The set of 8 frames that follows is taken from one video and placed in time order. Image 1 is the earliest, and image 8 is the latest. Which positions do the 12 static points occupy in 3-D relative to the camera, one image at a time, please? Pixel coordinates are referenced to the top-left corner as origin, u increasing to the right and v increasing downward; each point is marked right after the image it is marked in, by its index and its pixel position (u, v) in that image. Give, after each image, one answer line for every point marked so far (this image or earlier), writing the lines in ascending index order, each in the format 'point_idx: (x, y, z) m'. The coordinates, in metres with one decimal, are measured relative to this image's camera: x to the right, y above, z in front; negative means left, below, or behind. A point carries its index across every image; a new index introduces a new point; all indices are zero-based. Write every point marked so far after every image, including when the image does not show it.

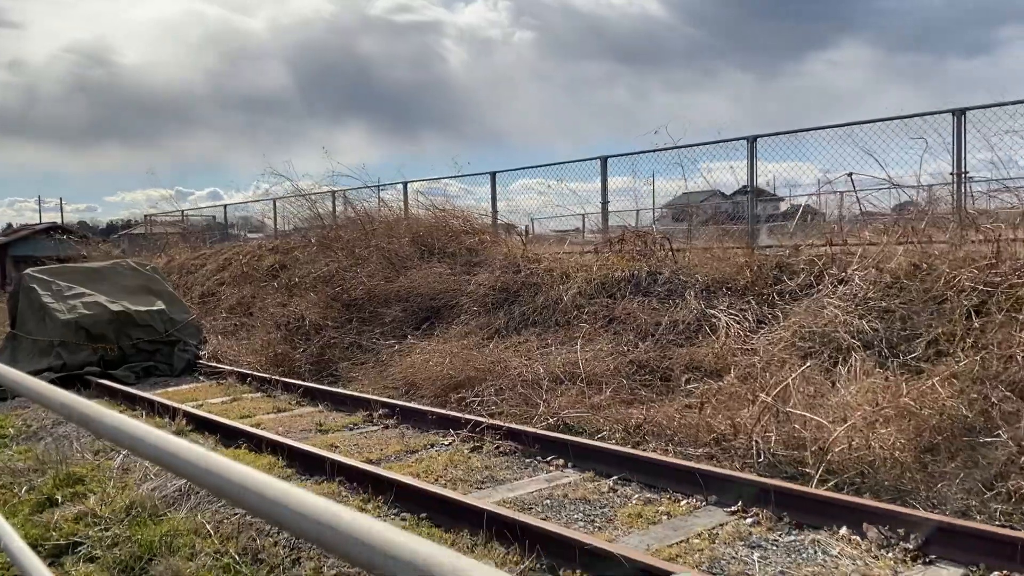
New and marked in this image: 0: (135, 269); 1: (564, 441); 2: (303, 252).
0: (-5.2, +0.3, +12.2) m
1: (+0.4, -1.0, +5.9) m
2: (-3.6, +0.6, +15.0) m
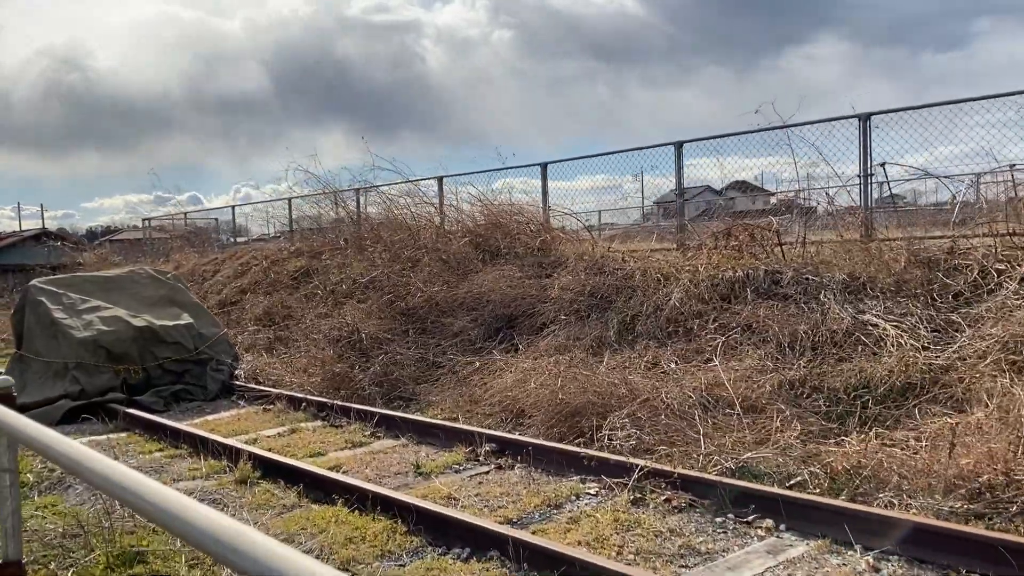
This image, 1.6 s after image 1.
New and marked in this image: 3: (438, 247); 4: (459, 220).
0: (-4.4, +0.1, +10.7) m
1: (+1.4, -1.1, +4.5) m
2: (-2.8, +0.5, +13.7) m
3: (-0.9, +0.5, +11.1) m
4: (-0.7, +0.9, +11.5) m
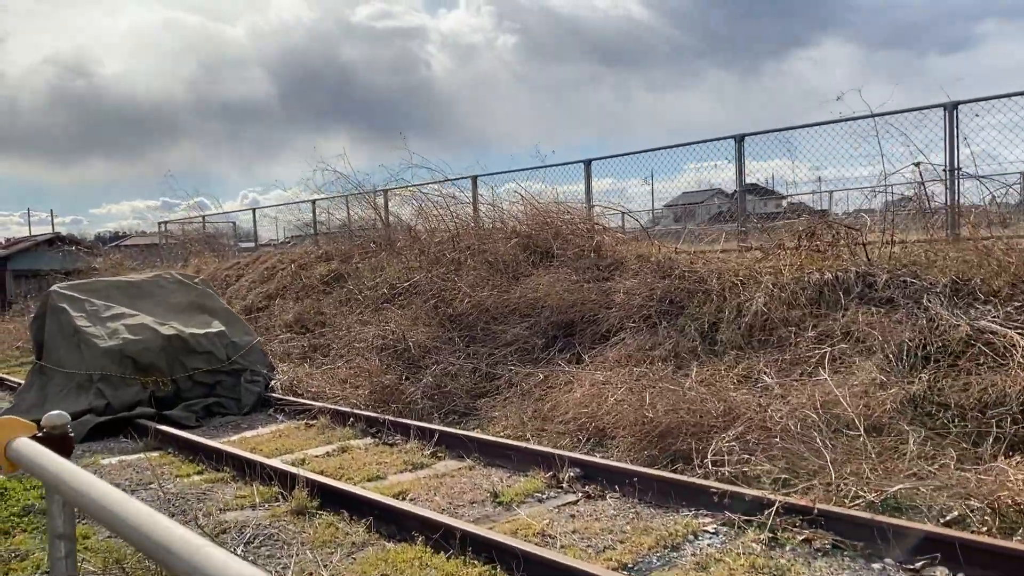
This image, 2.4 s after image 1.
0: (-3.8, +0.1, +10.1) m
1: (+1.9, -1.1, +3.8) m
2: (-2.2, +0.4, +13.0) m
3: (-0.4, +0.5, +10.4) m
4: (-0.1, +0.8, +10.8) m
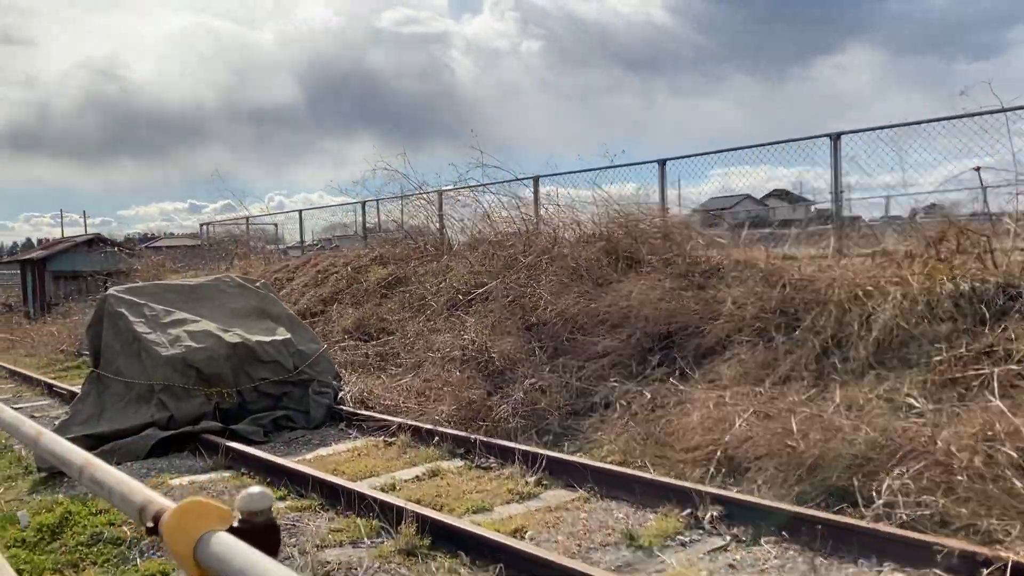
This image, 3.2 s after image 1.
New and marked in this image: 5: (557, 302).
0: (-2.9, 0.0, +9.5) m
1: (+2.6, -1.2, +3.1) m
2: (-1.2, +0.3, +12.4) m
3: (+0.5, +0.4, +9.7) m
4: (+0.8, +0.7, +10.1) m
5: (+0.4, -0.1, +8.6) m
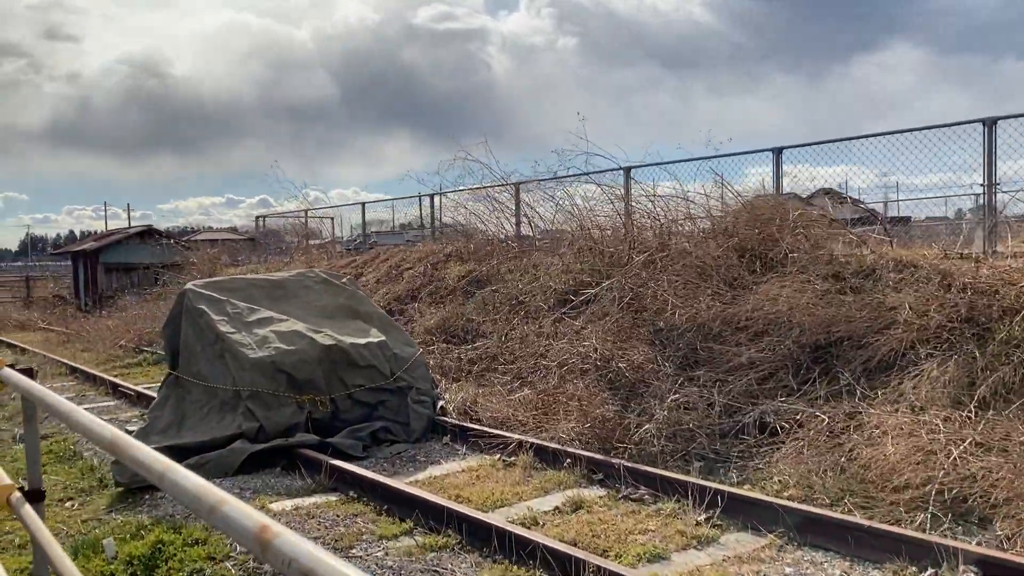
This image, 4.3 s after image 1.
0: (-1.8, +0.1, +8.7) m
1: (+3.4, -1.2, +2.1) m
2: (0.0, +0.4, +11.5) m
3: (+1.6, +0.4, +8.8) m
4: (+1.9, +0.7, +9.2) m
5: (+1.5, -0.2, +7.6) m
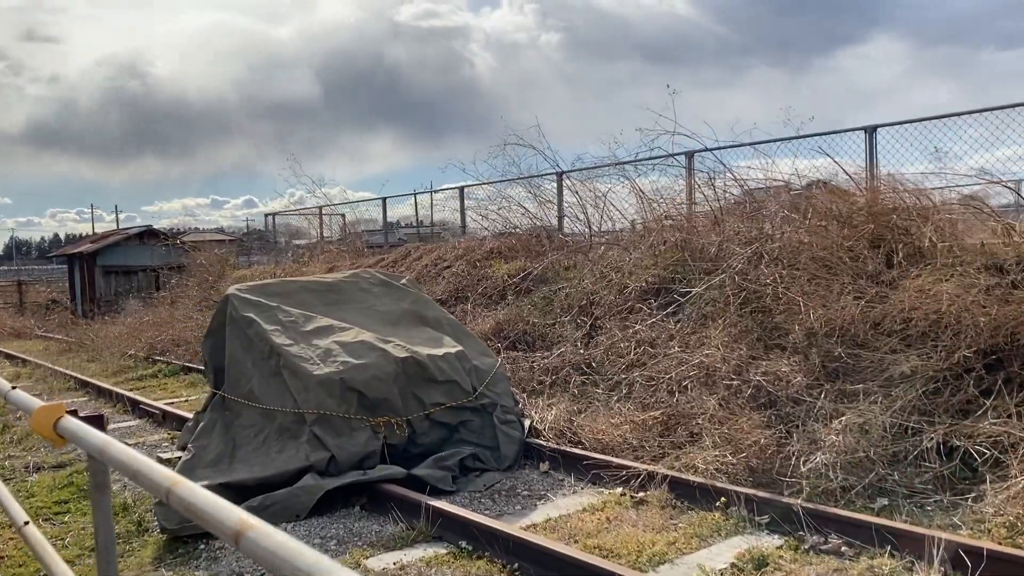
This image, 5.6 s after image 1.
0: (-1.1, 0.0, +7.6) m
1: (+4.3, -1.2, +1.1) m
2: (+0.7, +0.4, +10.4) m
3: (+2.4, +0.4, +7.7) m
4: (+2.6, +0.7, +8.1) m
5: (+2.3, -0.1, +6.6) m
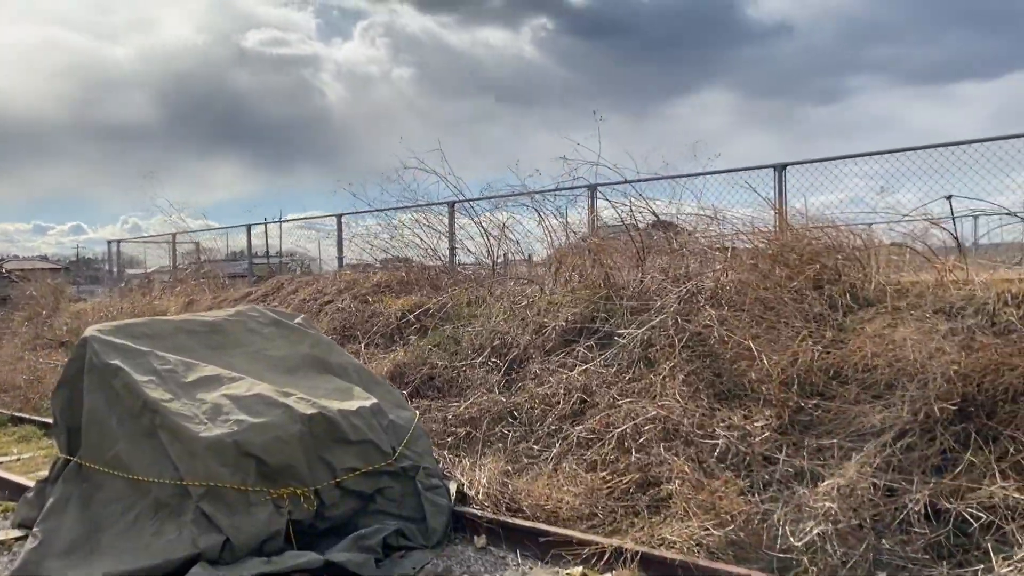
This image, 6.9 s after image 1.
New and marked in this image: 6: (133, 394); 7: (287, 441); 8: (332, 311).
0: (-1.7, -0.3, +6.5) m
1: (+4.7, -1.3, +1.0) m
2: (-0.4, -0.1, +9.6) m
3: (+1.7, +0.1, +7.3) m
4: (+1.9, +0.4, +7.7) m
5: (+1.8, -0.4, +6.1) m
6: (-2.2, -0.6, +5.2) m
7: (-1.3, -0.9, +5.1) m
8: (-2.2, -0.3, +10.8) m
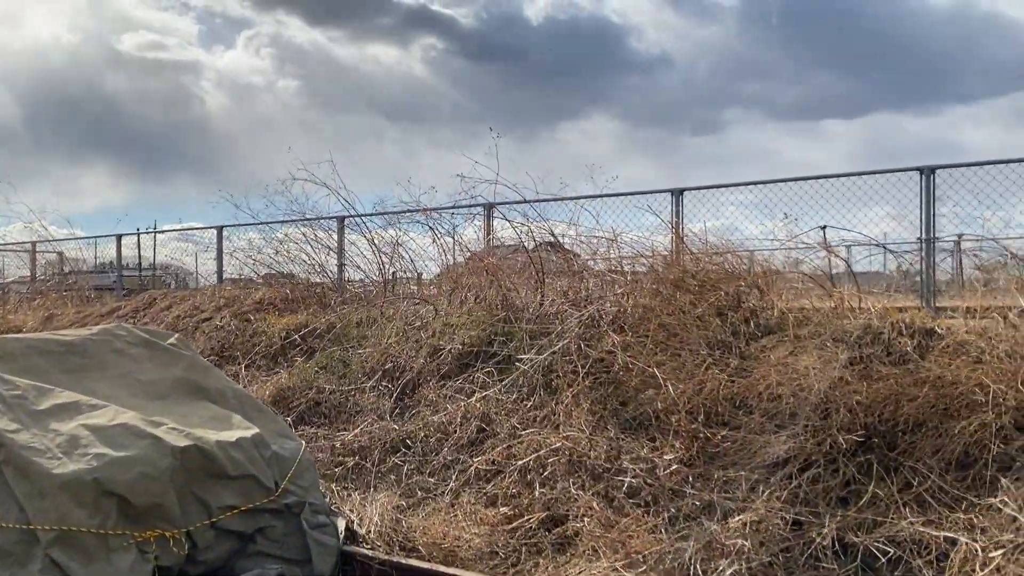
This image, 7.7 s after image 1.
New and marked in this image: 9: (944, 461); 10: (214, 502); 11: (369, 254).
0: (-2.4, -0.4, +5.9) m
1: (+4.6, -1.4, +1.2) m
2: (-1.5, -0.3, +9.2) m
3: (+0.9, -0.1, +7.1) m
4: (+1.0, +0.2, +7.5) m
5: (+1.1, -0.6, +5.9) m
6: (-2.8, -0.7, +4.6) m
7: (-1.8, -1.0, +4.6) m
8: (-3.5, -0.5, +10.1) m
9: (+2.5, -1.0, +4.9) m
10: (-1.6, -1.2, +4.9) m
11: (-1.6, +0.3, +10.0) m
